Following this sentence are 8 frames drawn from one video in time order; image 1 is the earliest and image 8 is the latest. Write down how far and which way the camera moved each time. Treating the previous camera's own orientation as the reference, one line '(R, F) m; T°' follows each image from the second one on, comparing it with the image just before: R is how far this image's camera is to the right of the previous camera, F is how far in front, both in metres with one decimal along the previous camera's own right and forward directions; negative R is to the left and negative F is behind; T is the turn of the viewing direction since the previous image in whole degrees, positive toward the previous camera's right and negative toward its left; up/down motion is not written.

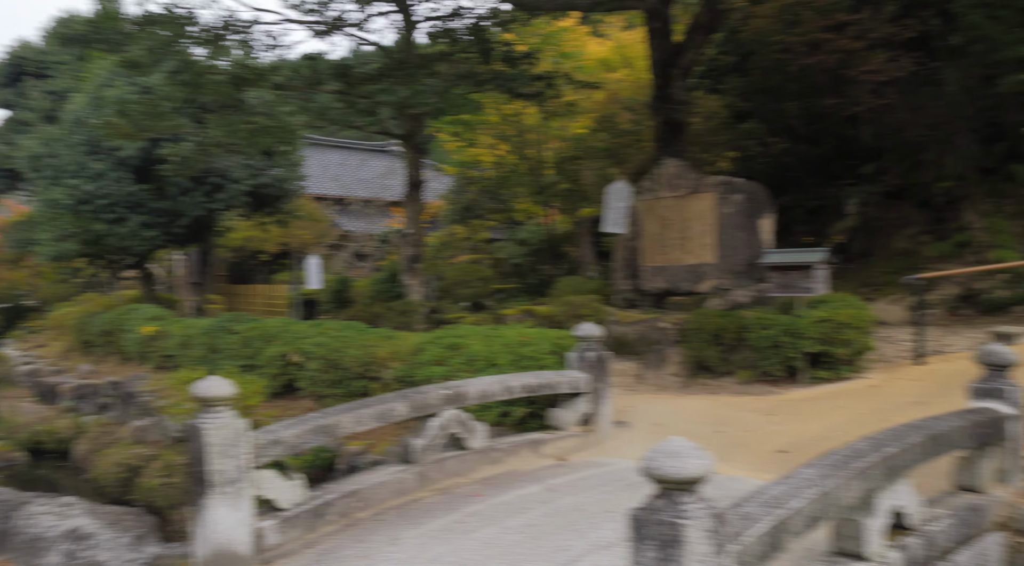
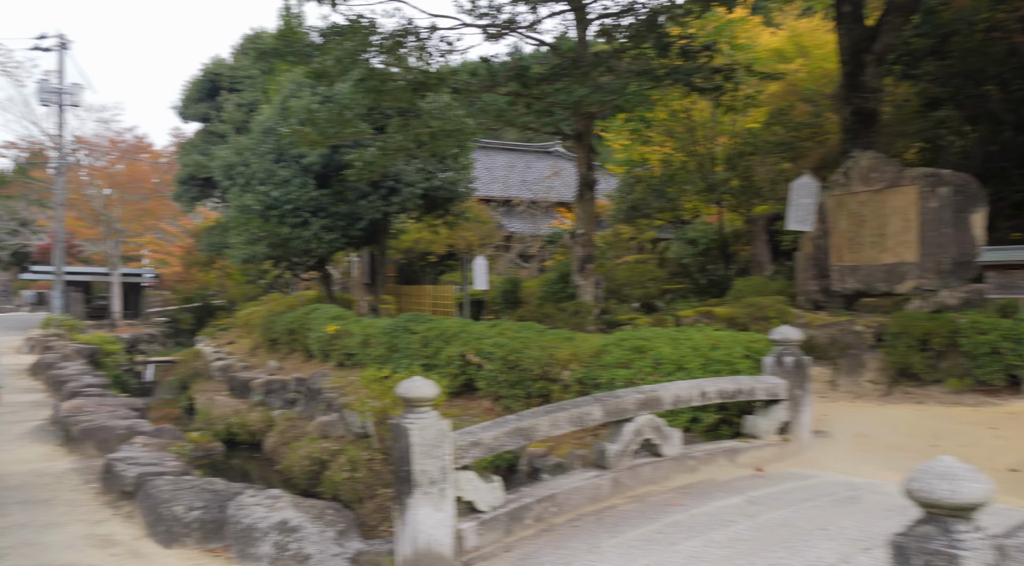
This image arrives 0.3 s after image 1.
(-0.5, +0.3) m; -10°
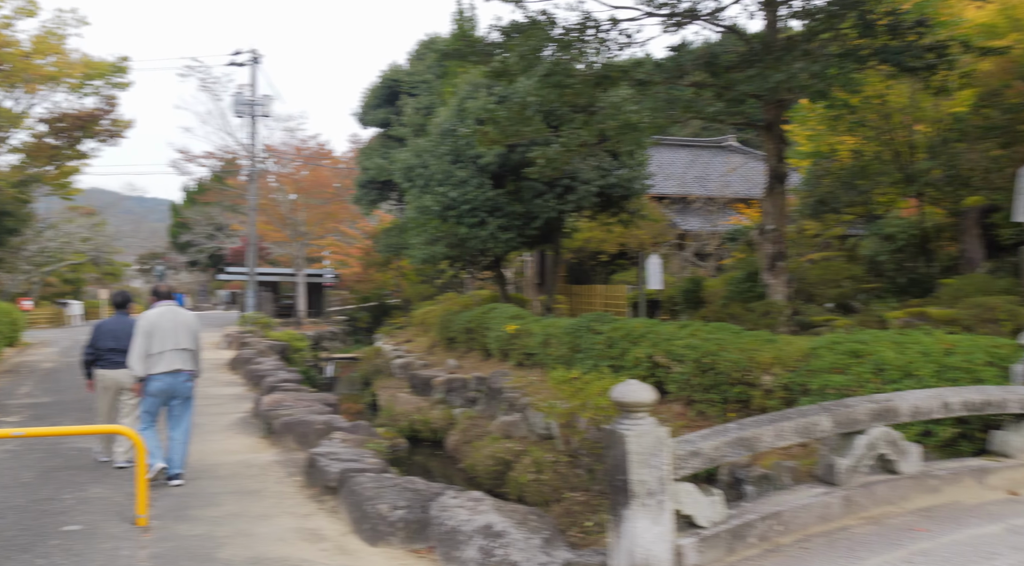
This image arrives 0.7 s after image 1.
(-0.5, +0.4) m; -11°
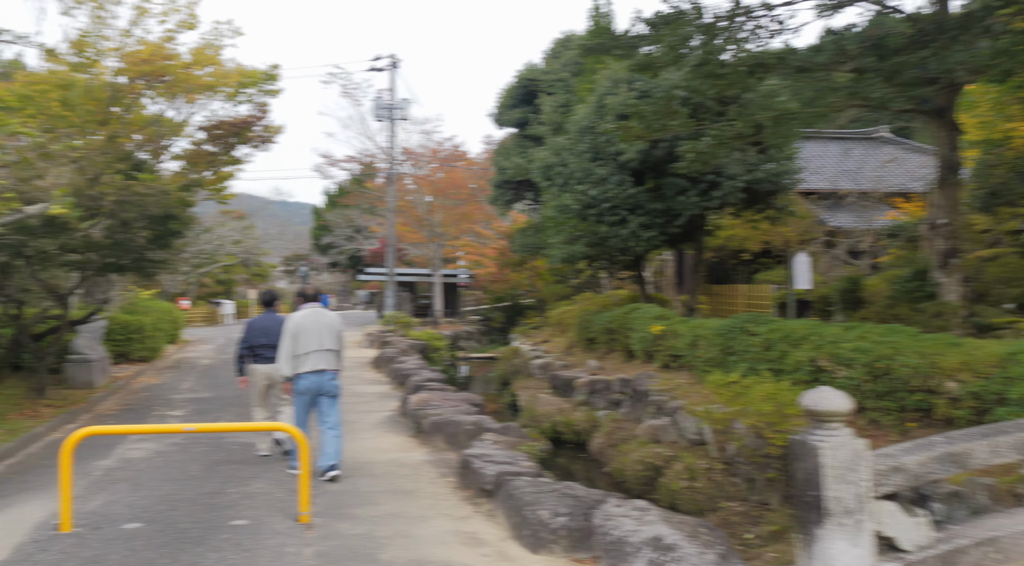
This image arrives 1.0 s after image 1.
(-0.3, +0.3) m; -9°
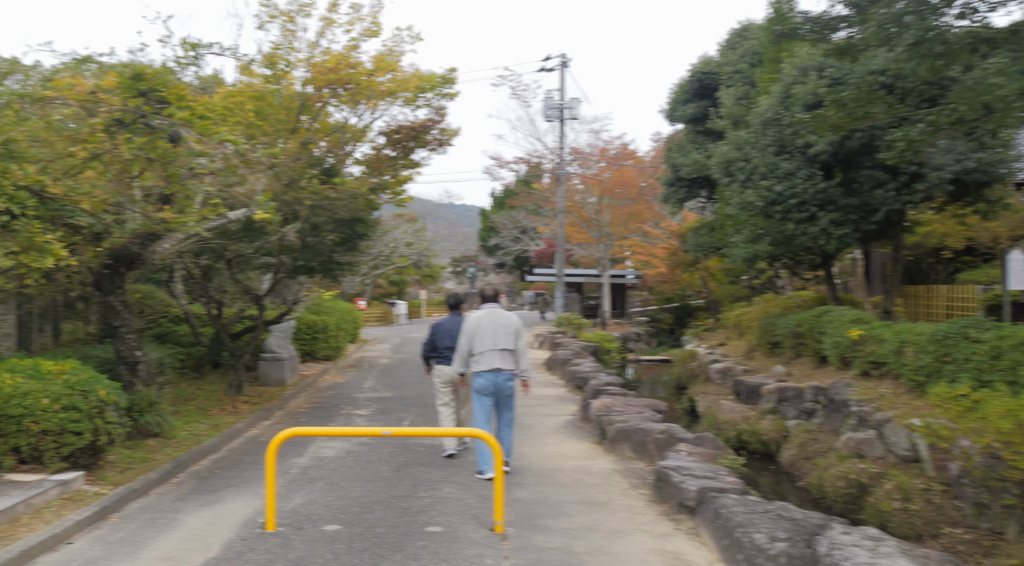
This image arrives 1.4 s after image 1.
(-0.3, +0.4) m; -11°
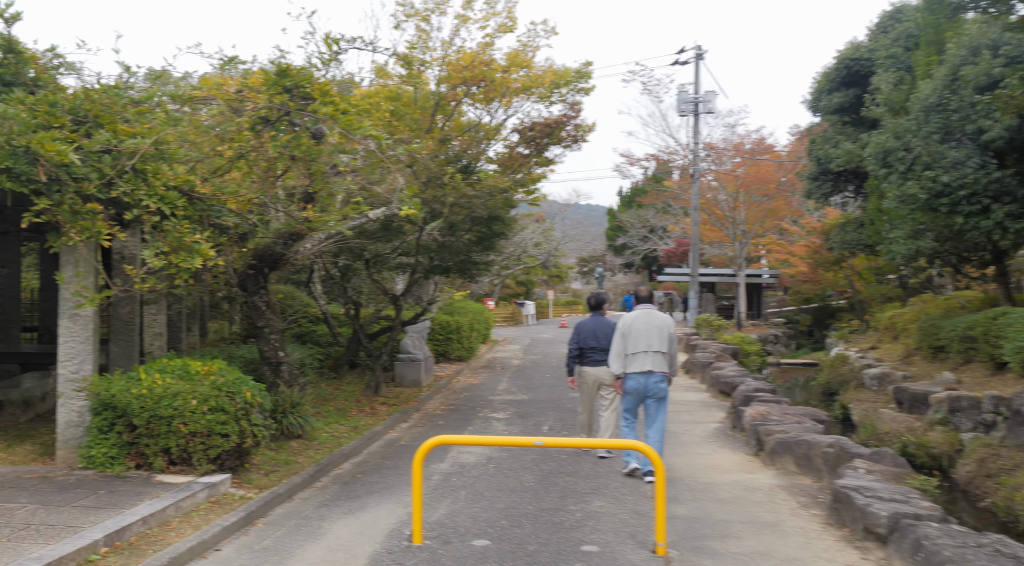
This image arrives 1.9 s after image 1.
(-0.3, +0.5) m; -9°
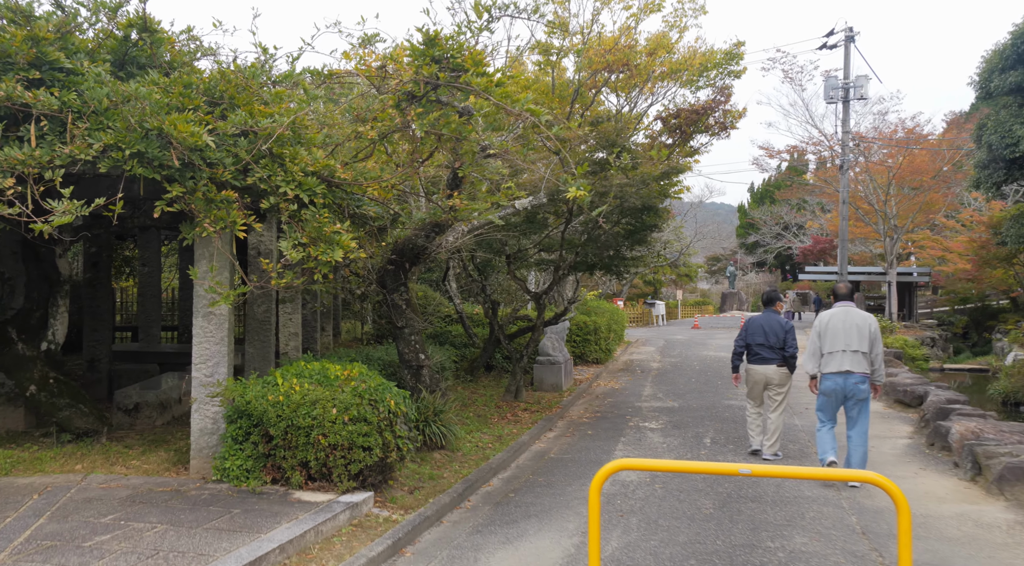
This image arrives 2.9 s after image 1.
(-0.4, +0.9) m; -8°
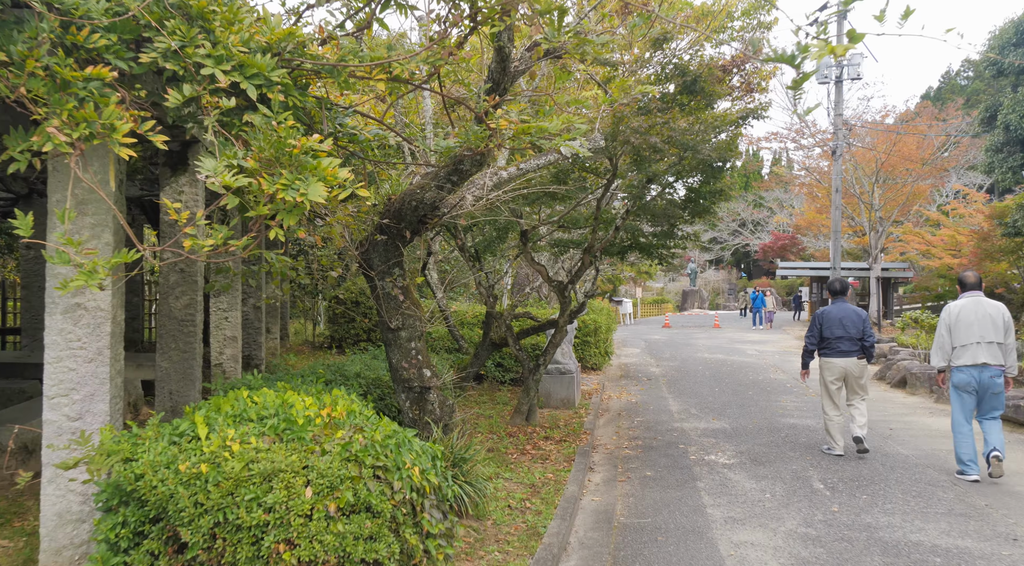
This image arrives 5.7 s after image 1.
(-0.7, +2.7) m; +4°
